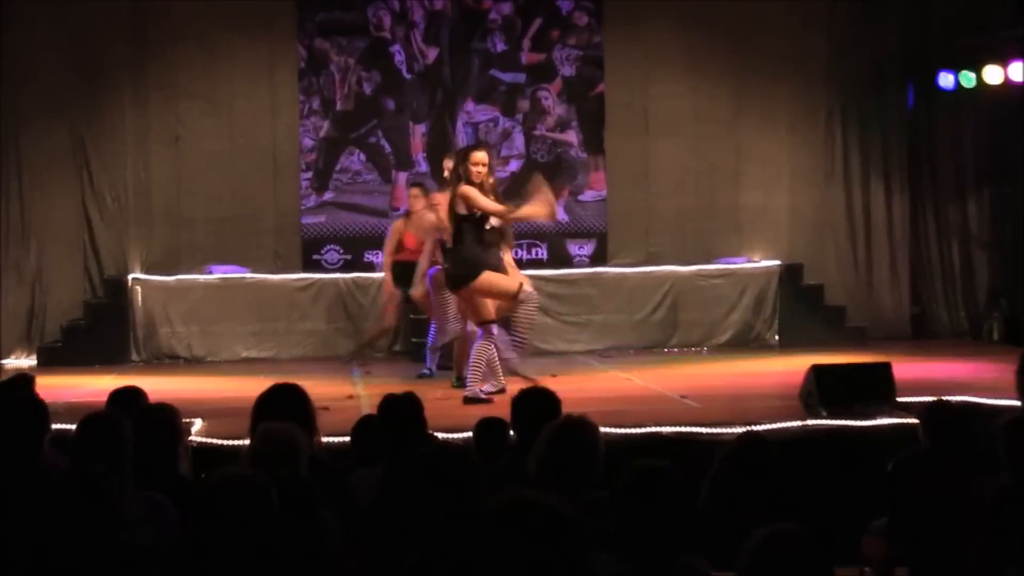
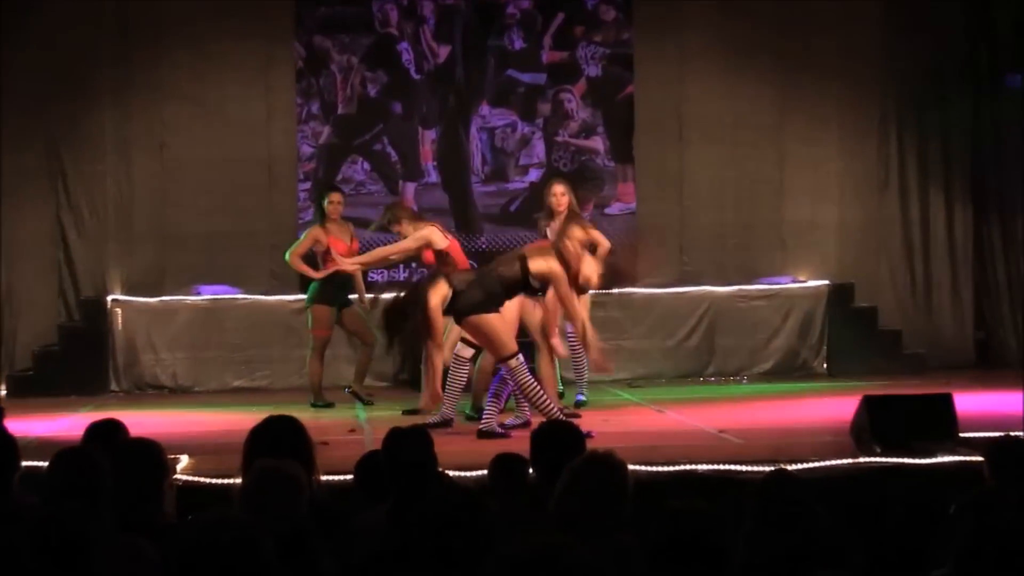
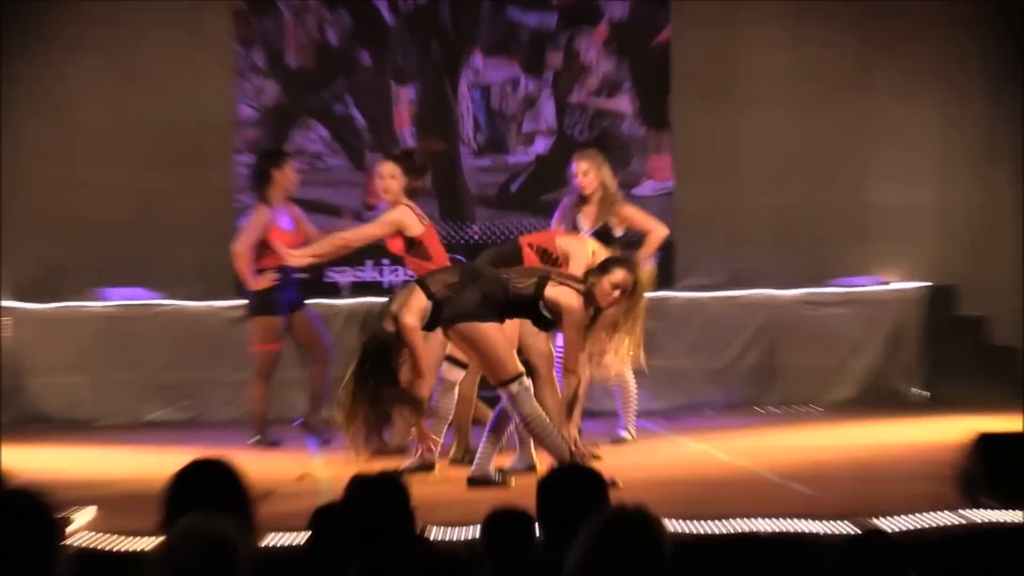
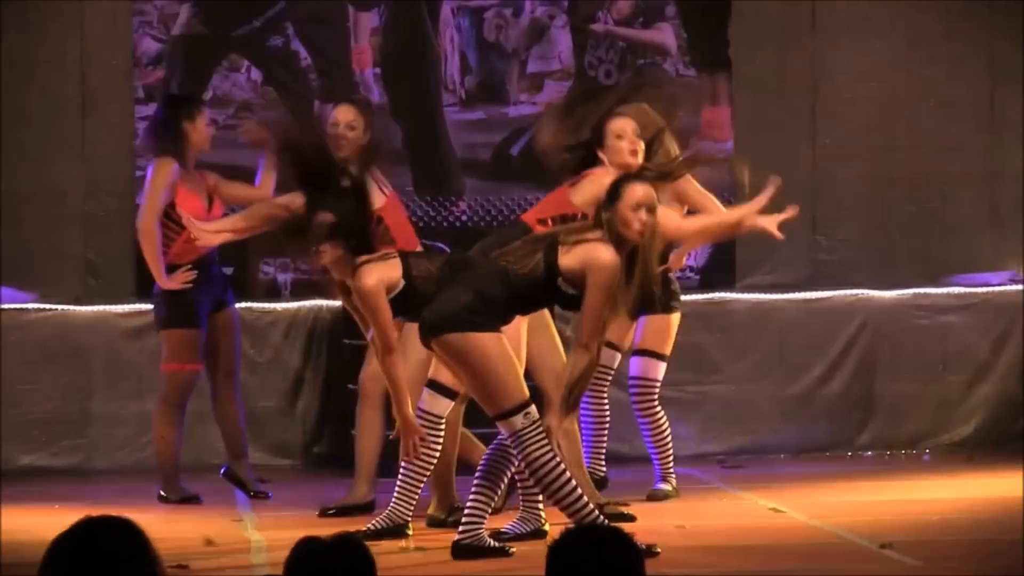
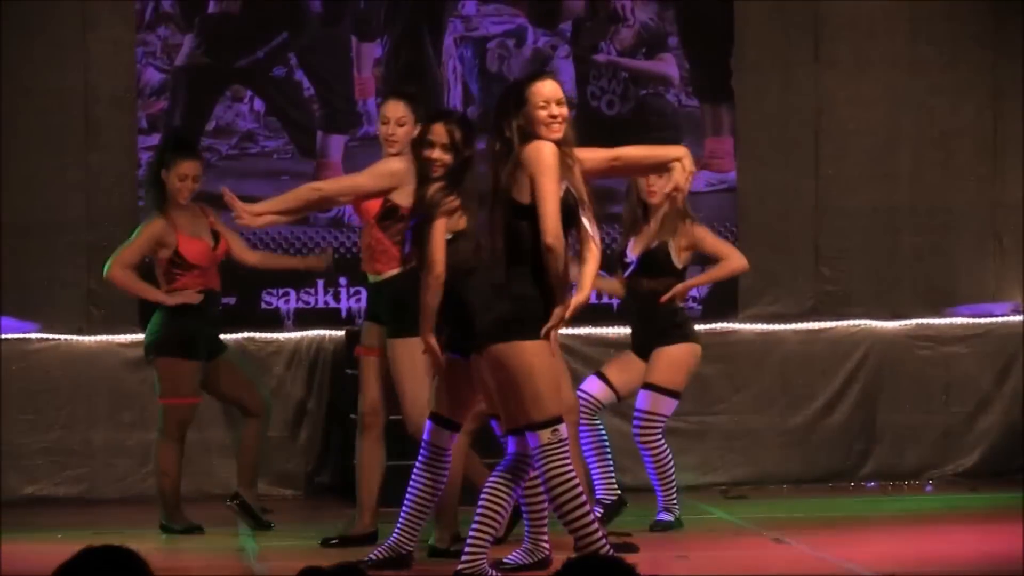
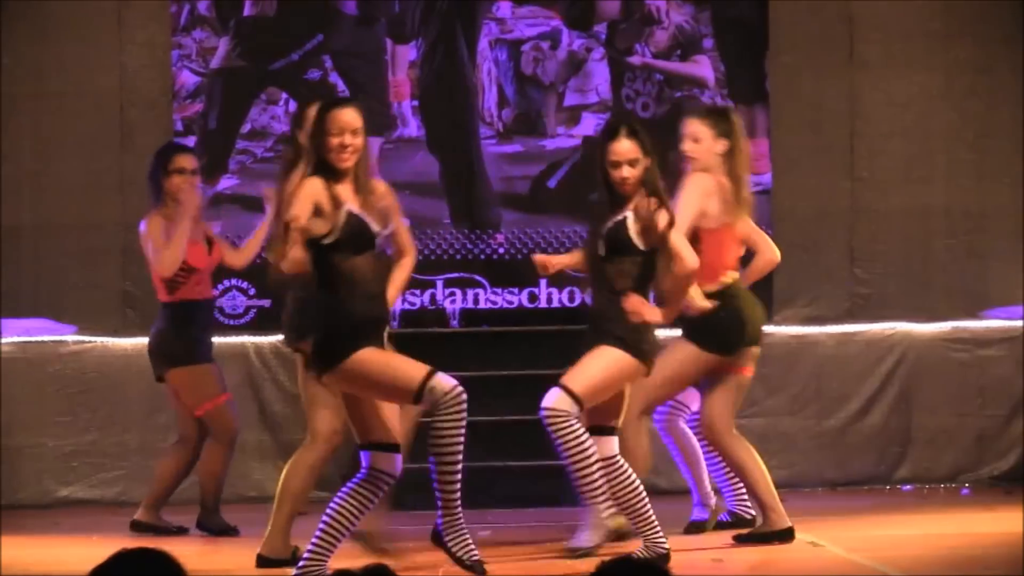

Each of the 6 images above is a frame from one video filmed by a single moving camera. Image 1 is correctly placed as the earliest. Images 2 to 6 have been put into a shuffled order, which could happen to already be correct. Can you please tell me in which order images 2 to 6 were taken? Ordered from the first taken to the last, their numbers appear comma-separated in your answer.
2, 3, 4, 5, 6
